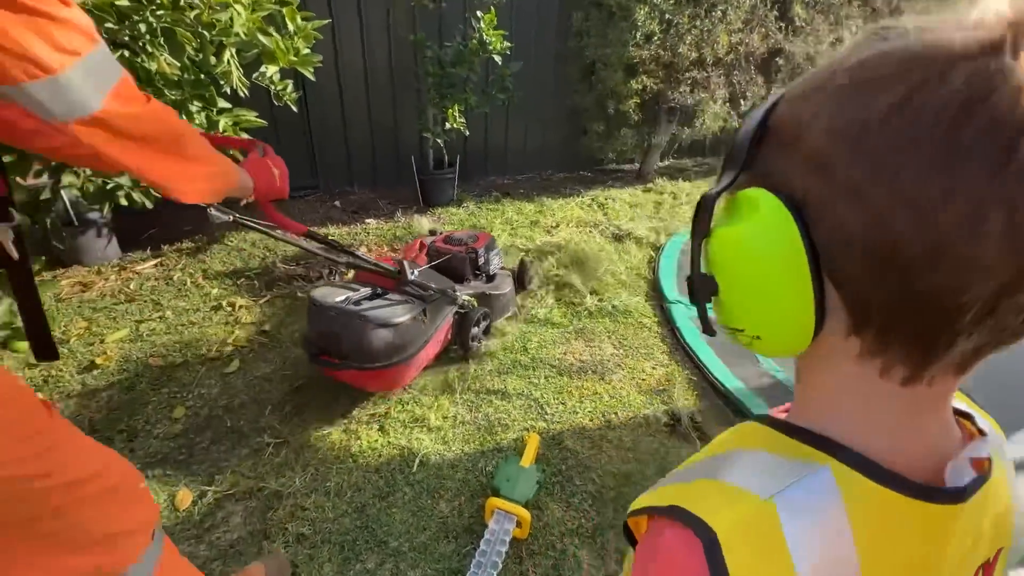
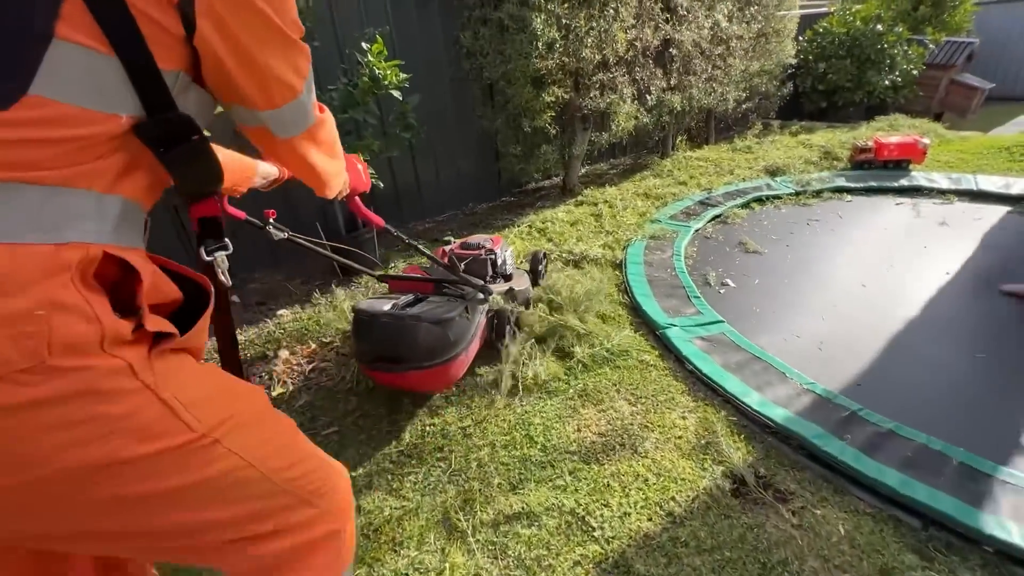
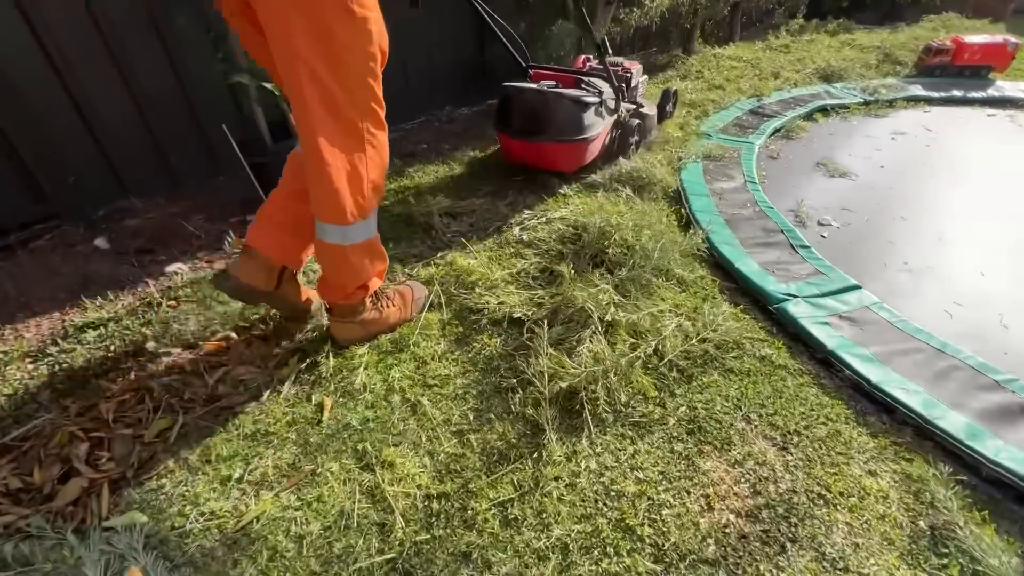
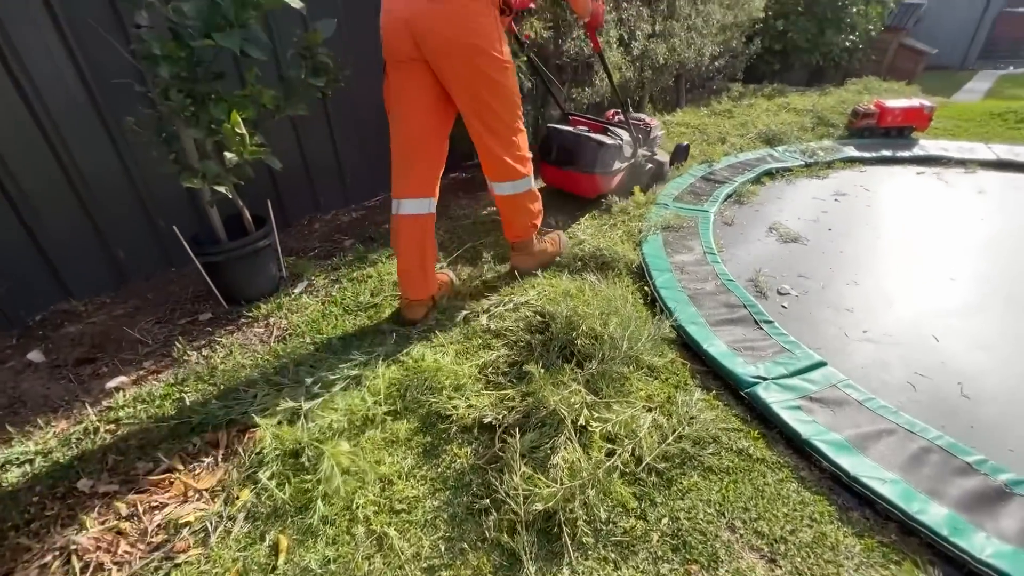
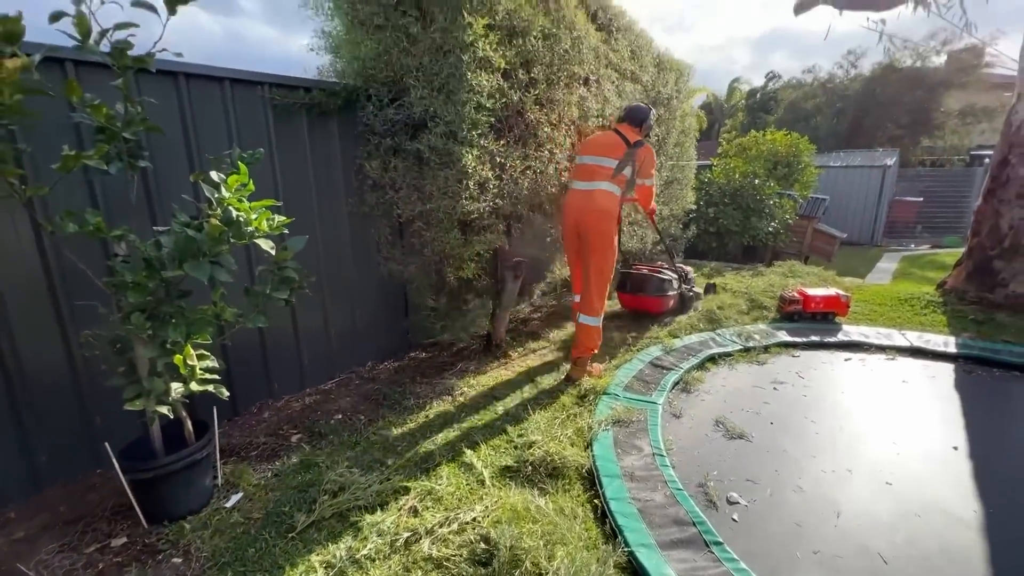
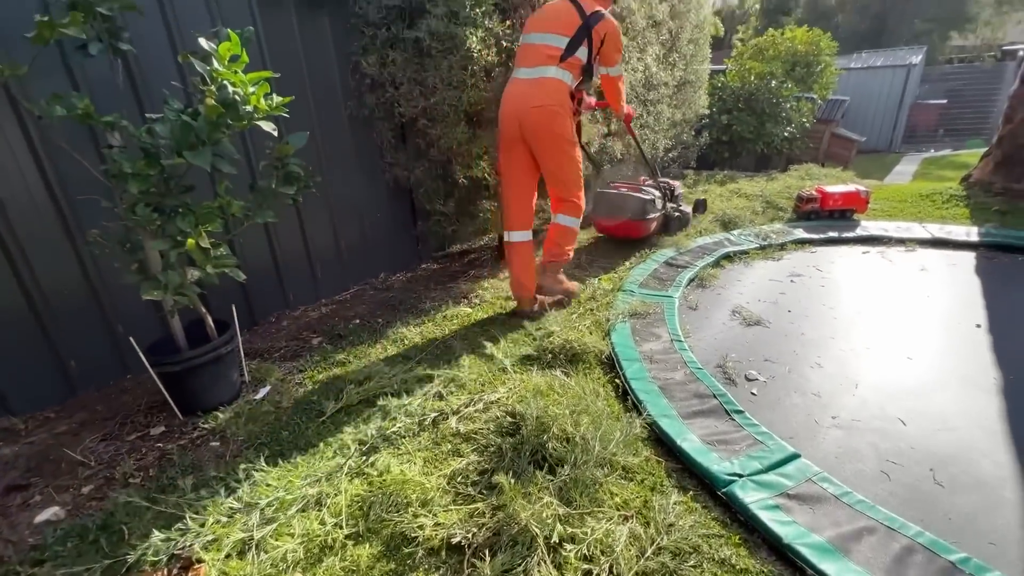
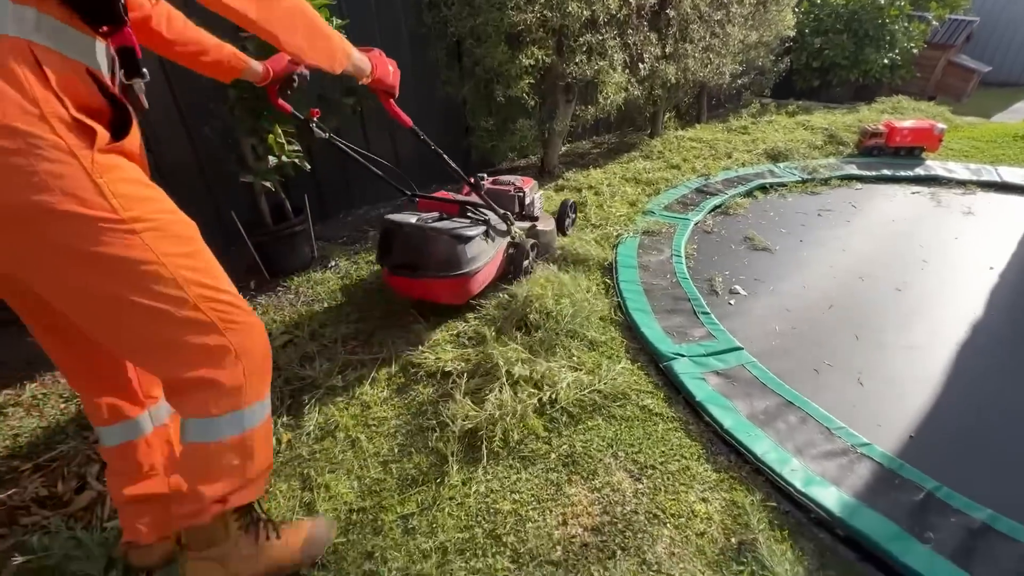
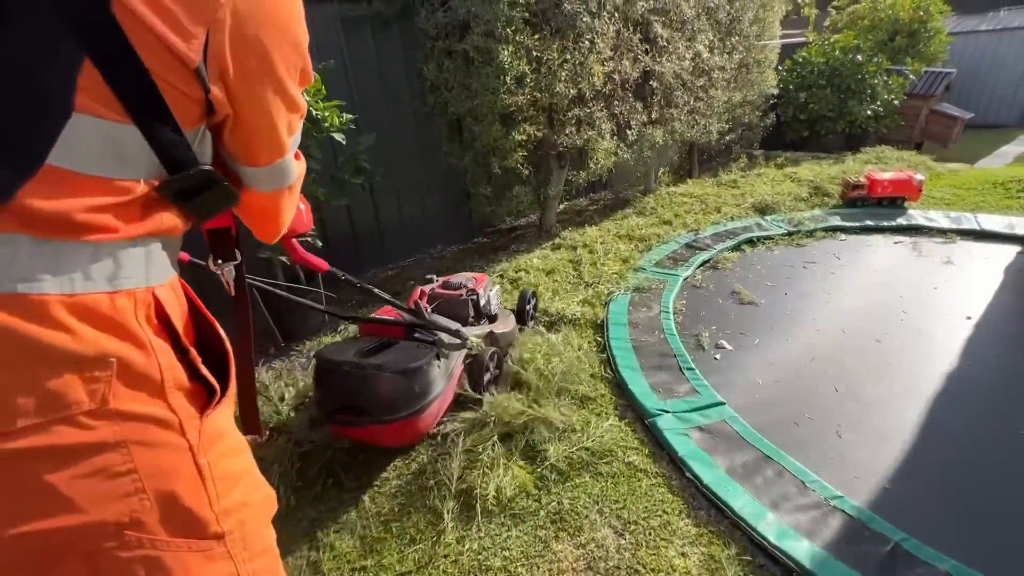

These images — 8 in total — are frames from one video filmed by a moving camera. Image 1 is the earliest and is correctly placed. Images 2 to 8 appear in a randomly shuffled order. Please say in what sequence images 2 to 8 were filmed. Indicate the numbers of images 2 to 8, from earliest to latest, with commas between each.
2, 8, 7, 3, 4, 6, 5
